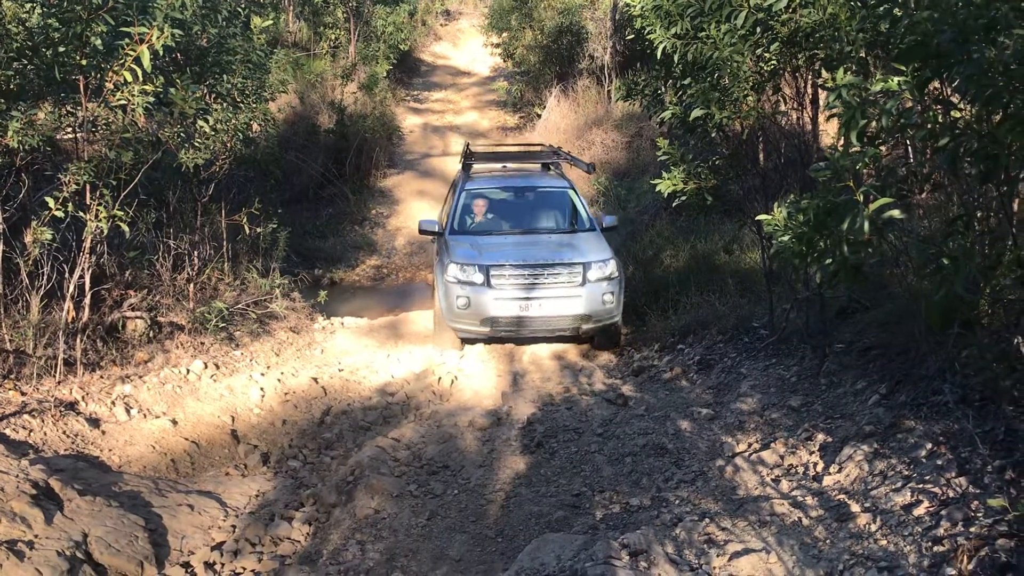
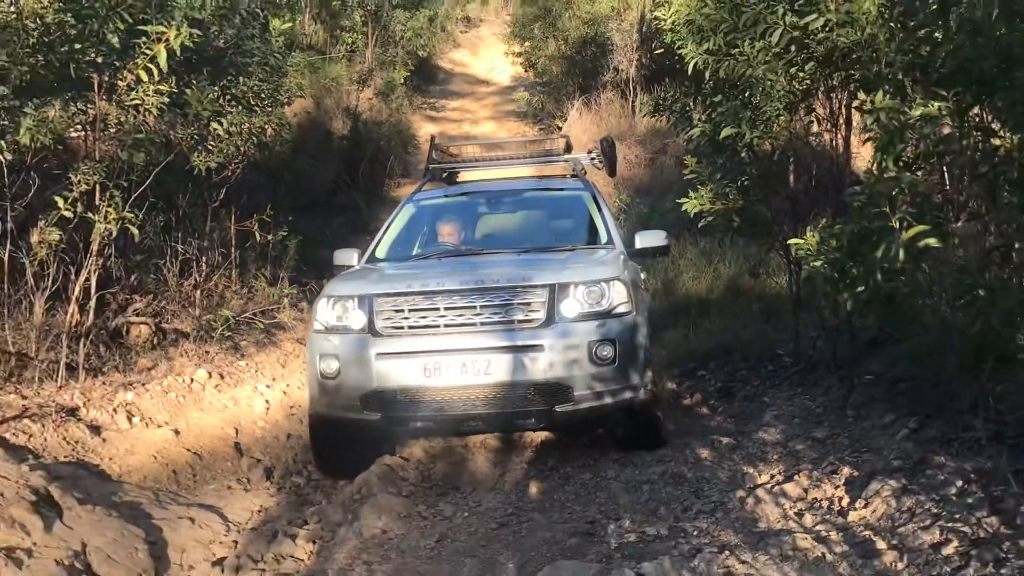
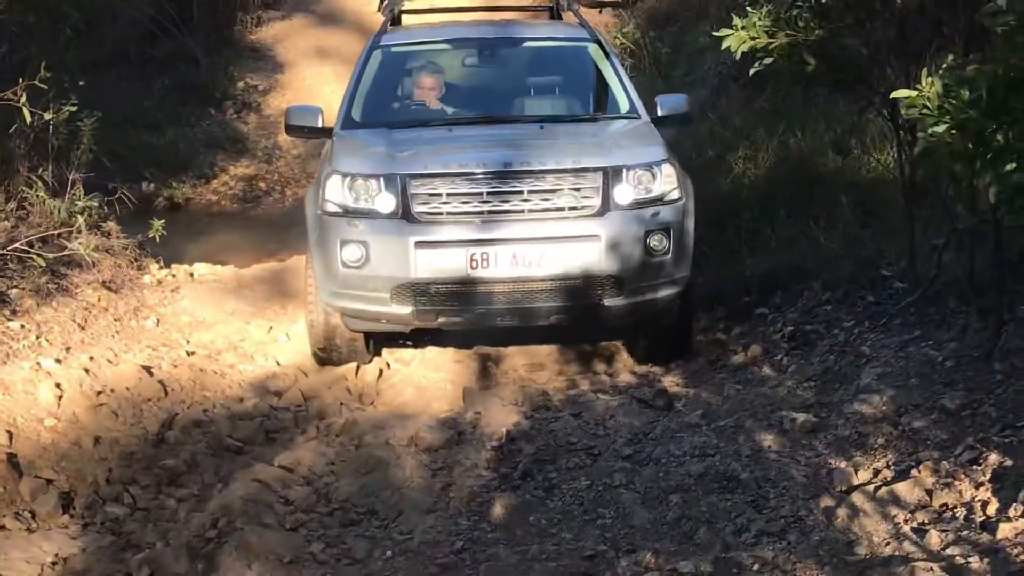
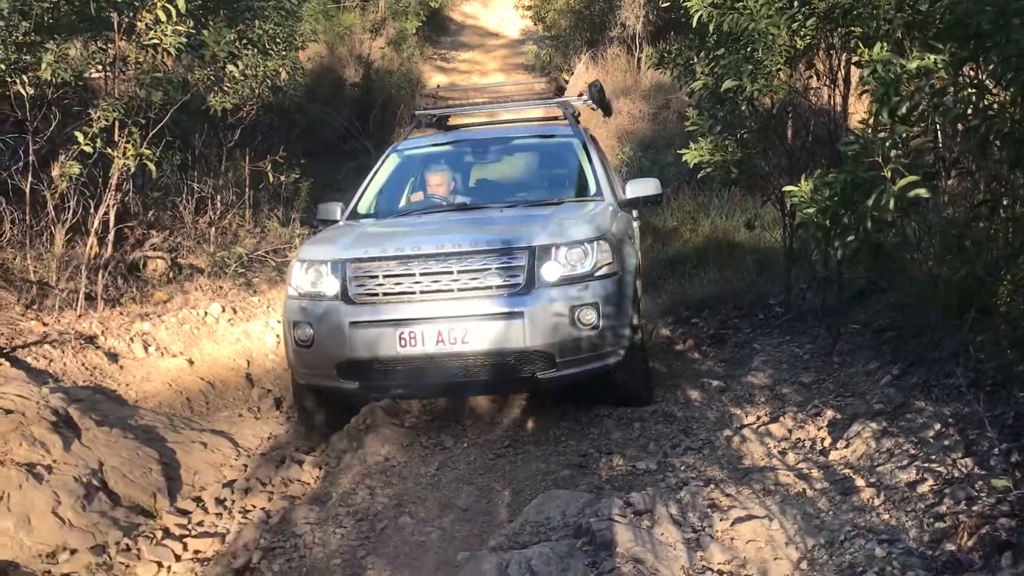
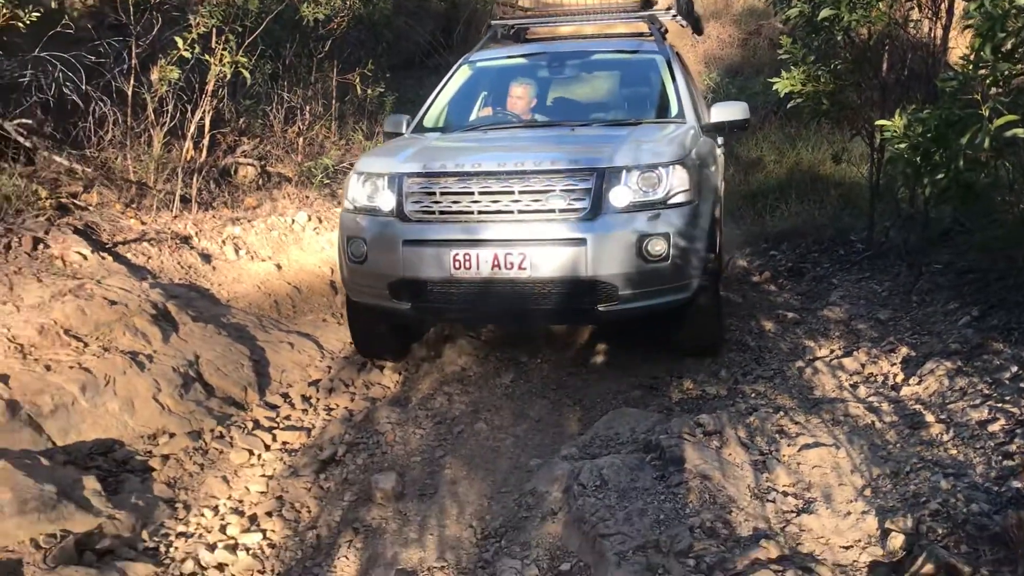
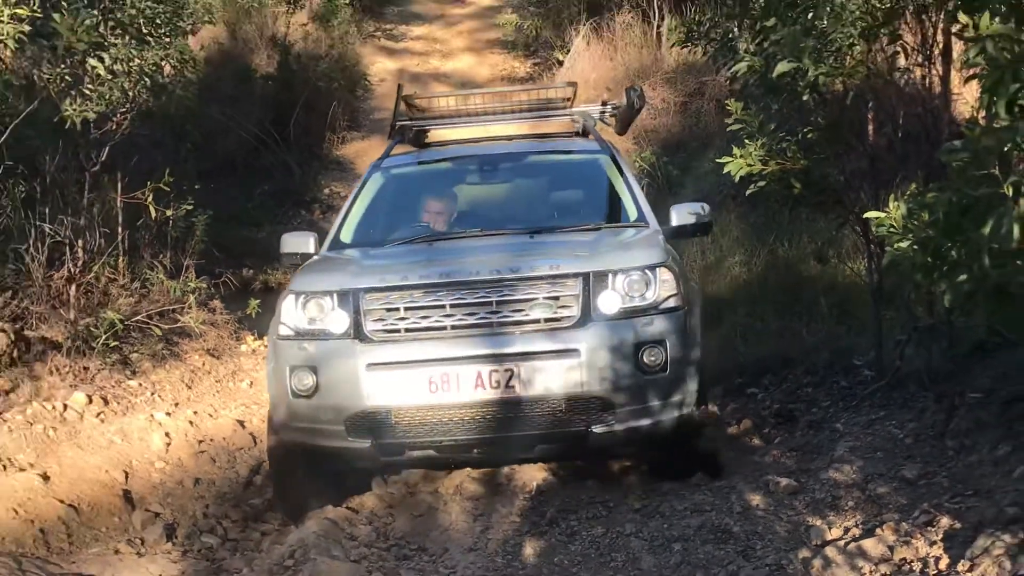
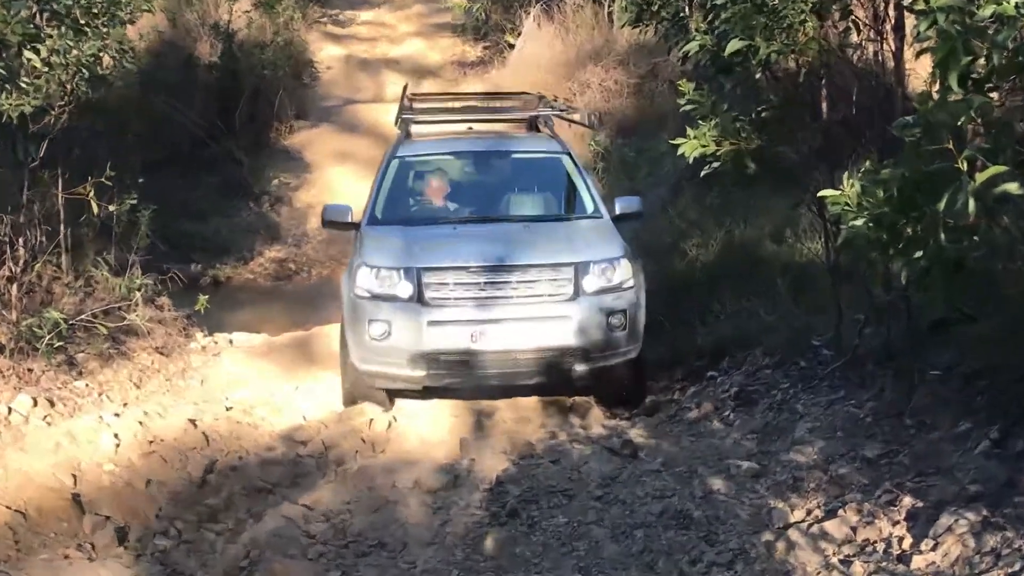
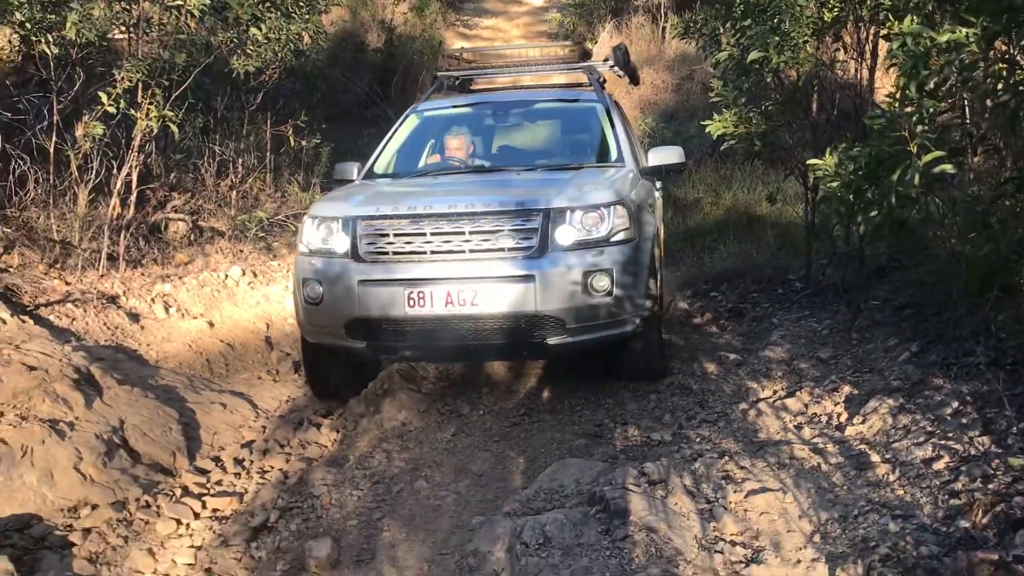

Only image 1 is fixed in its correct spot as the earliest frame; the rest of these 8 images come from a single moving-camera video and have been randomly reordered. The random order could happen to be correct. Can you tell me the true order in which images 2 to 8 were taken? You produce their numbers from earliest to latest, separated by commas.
7, 3, 6, 2, 4, 8, 5
